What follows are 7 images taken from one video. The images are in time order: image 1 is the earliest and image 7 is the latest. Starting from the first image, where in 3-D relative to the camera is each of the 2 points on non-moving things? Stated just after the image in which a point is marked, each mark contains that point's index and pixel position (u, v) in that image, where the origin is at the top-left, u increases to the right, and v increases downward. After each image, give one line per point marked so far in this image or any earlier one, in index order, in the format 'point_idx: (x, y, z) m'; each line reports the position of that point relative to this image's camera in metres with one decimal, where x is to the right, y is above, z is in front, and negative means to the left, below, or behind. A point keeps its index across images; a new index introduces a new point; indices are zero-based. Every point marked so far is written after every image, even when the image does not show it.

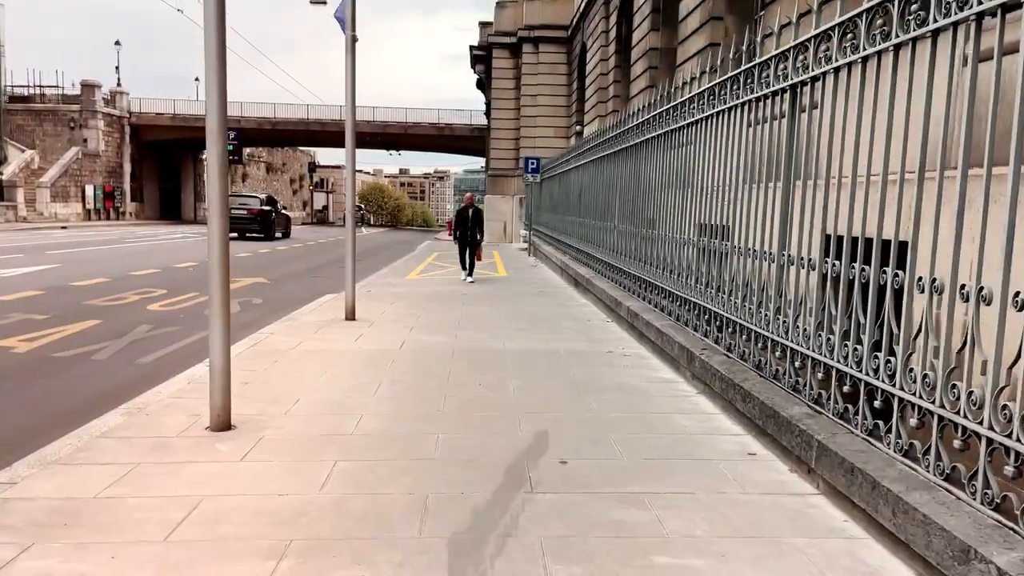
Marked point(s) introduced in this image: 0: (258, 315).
0: (-3.5, -0.4, +10.9) m
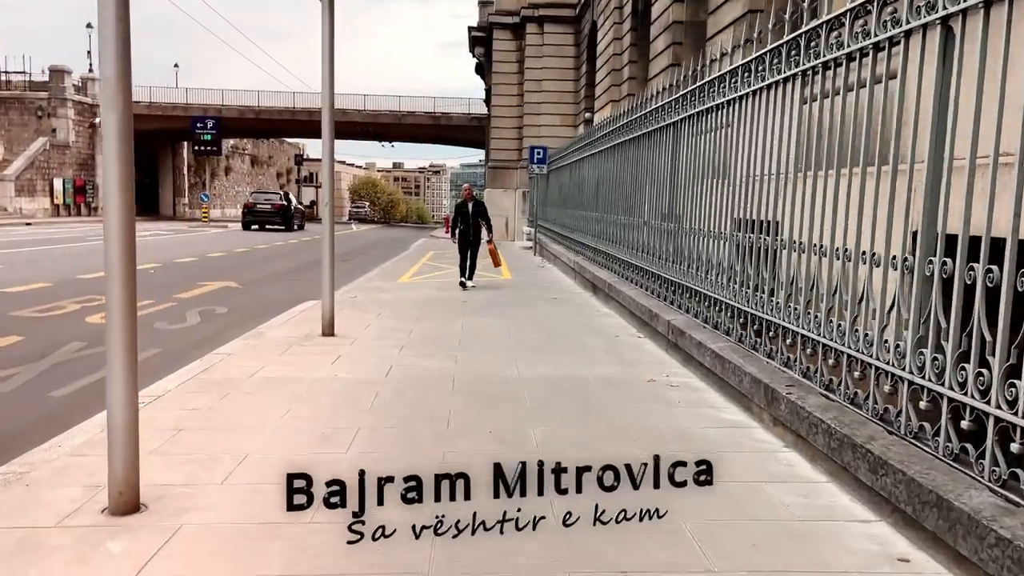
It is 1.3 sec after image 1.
0: (-3.4, -0.5, +9.2) m
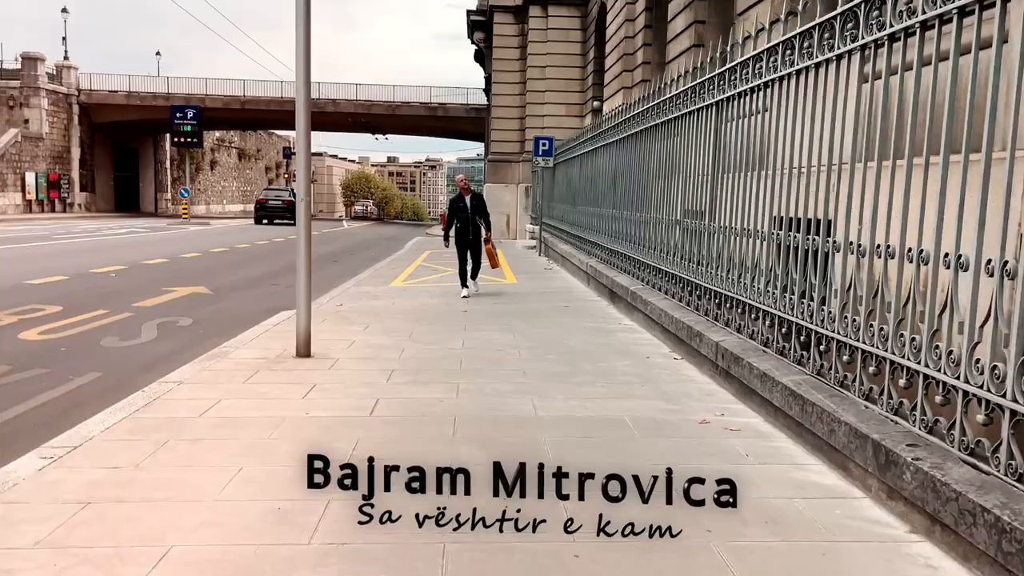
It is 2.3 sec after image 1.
0: (-3.3, -0.6, +7.8) m
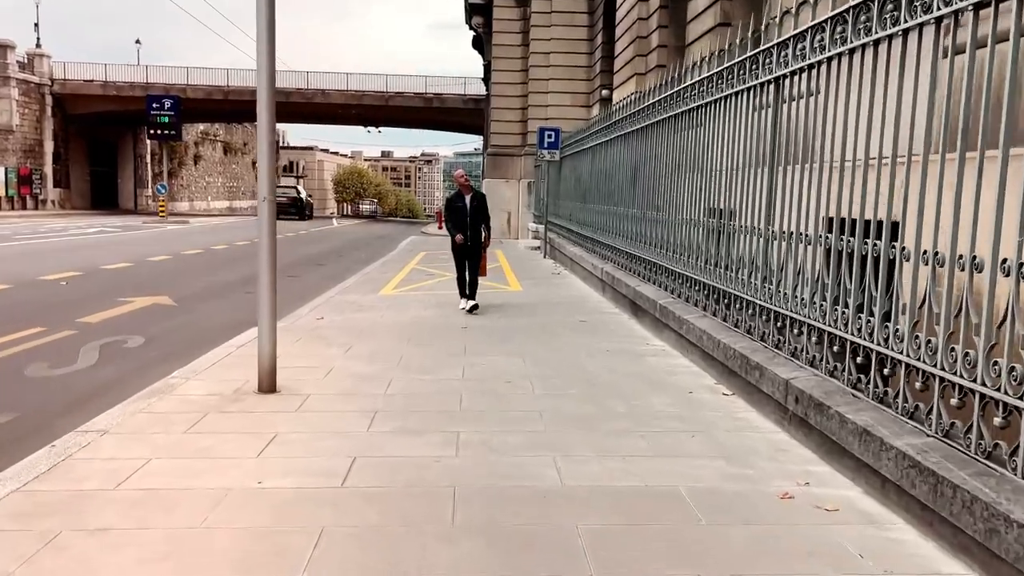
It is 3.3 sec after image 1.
0: (-3.2, -0.7, +6.6) m
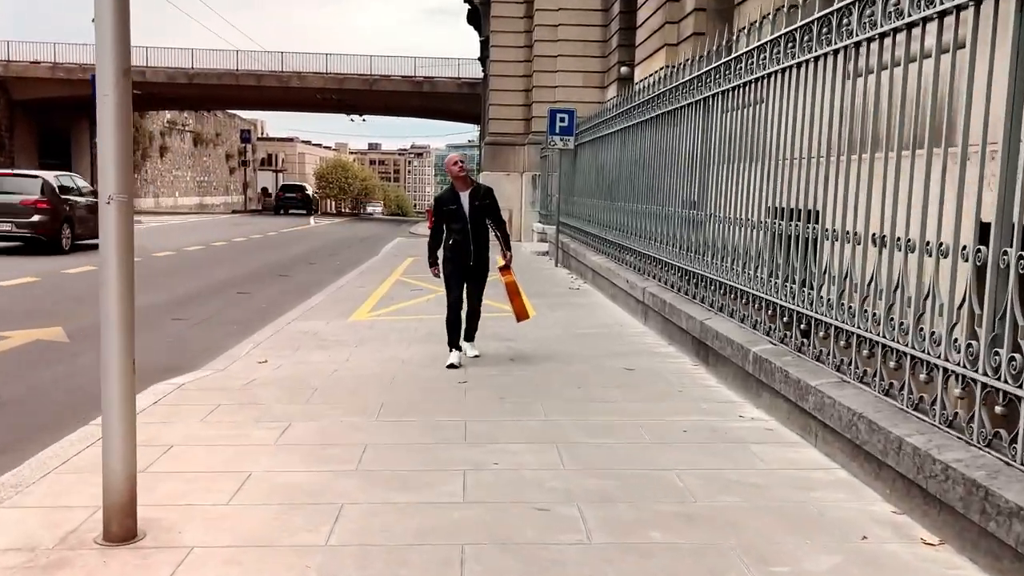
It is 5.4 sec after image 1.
0: (-3.1, -0.9, +4.1) m
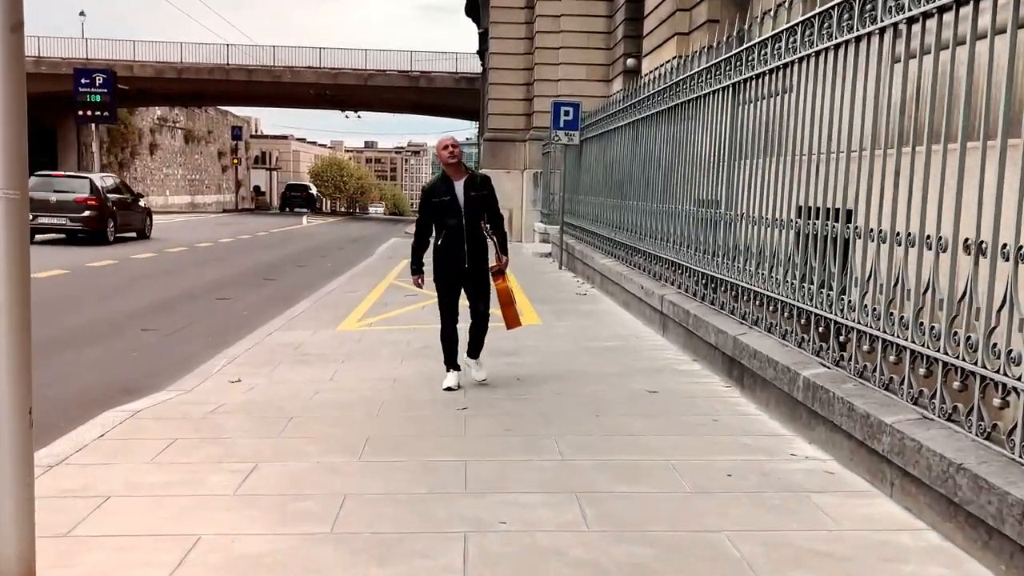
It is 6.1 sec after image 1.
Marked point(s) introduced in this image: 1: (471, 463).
0: (-3.0, -1.0, +3.4) m
1: (-0.2, -0.8, +3.8) m
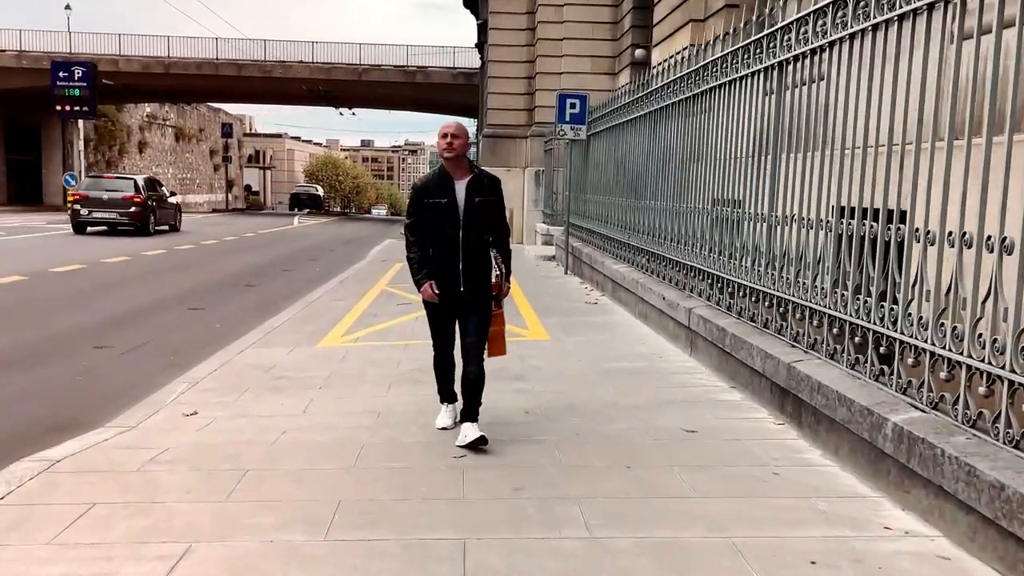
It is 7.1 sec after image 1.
0: (-3.0, -1.1, +2.5) m
1: (-0.1, -0.9, +2.9) m
